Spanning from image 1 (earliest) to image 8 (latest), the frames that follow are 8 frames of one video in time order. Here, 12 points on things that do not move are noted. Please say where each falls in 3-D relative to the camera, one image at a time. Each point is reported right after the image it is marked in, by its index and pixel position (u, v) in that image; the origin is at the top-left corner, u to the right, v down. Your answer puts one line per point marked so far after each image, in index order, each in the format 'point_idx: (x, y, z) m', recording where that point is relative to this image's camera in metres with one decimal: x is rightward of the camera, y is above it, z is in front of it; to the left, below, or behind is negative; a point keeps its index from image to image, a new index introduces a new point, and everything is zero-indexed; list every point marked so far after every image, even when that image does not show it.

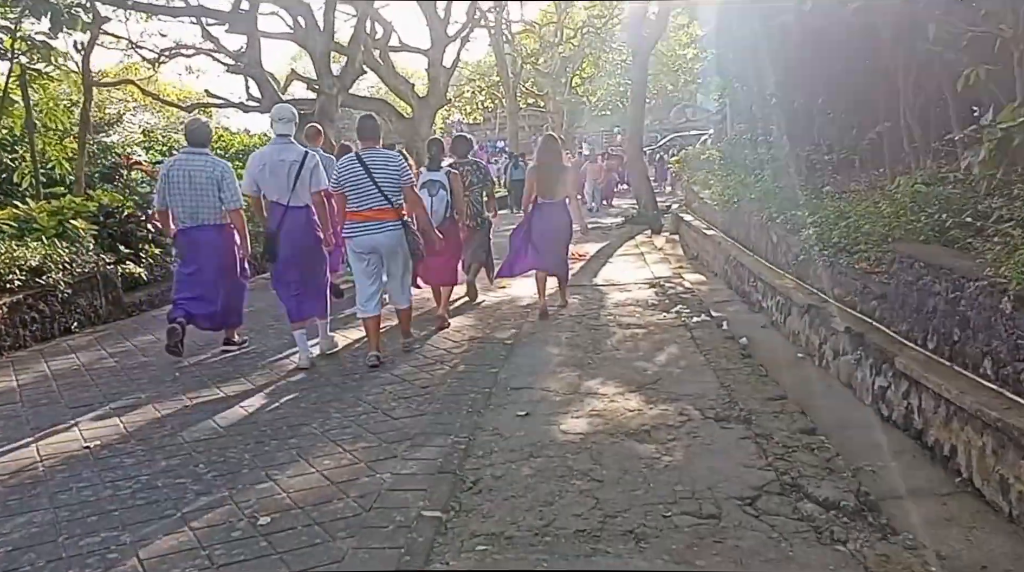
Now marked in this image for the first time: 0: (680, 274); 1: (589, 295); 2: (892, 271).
0: (+1.9, +0.1, +10.5) m
1: (+0.7, -0.1, +8.7) m
2: (+2.5, +0.1, +6.1) m
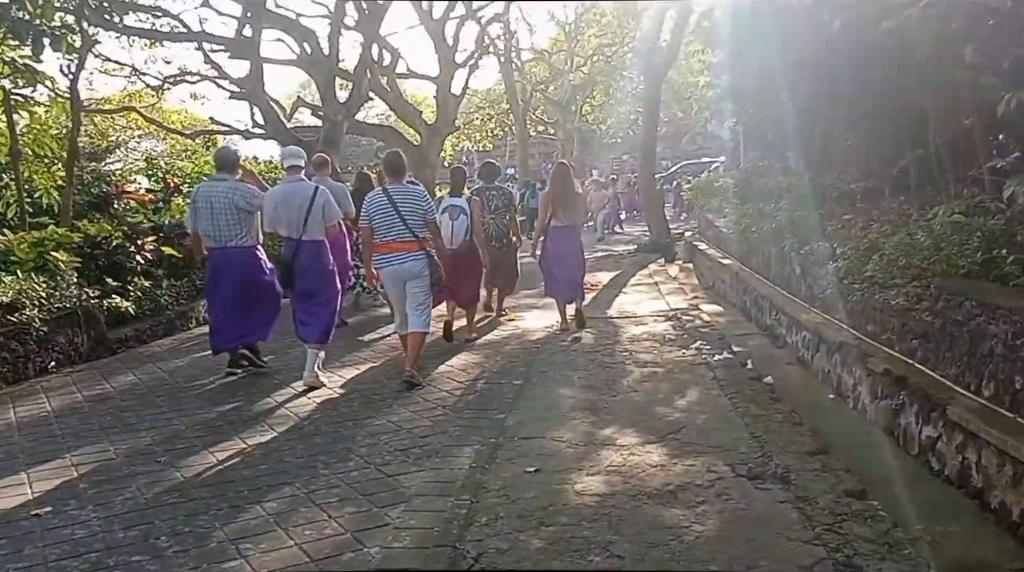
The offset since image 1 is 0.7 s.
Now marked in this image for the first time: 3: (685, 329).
0: (+2.0, -0.3, +10.0) m
1: (+0.8, -0.4, +8.2) m
2: (+2.6, -0.1, +5.6) m
3: (+1.5, -0.4, +8.0) m
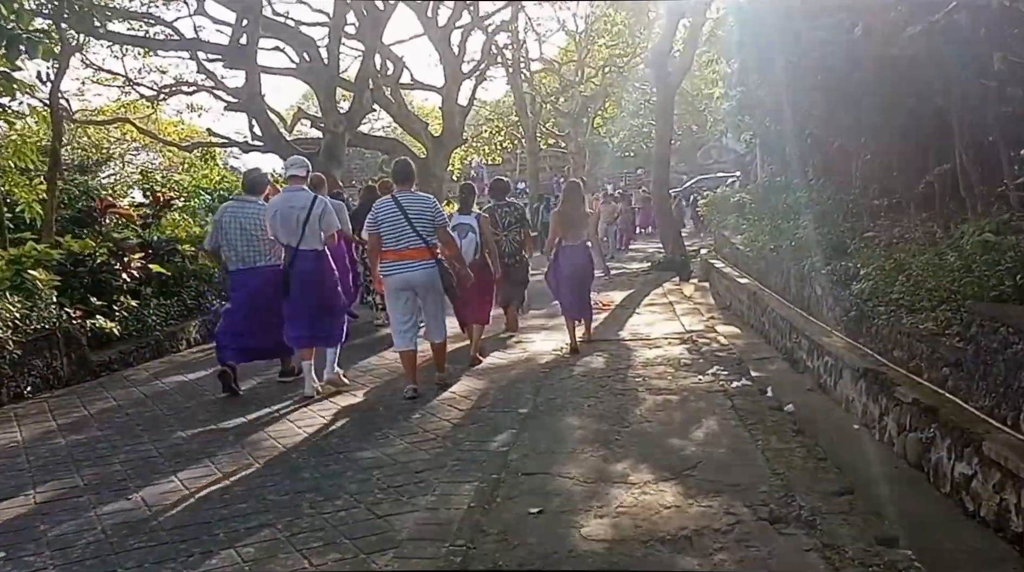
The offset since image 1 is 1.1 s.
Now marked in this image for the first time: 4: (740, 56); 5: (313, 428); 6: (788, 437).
0: (+2.1, -0.5, +9.6) m
1: (+0.9, -0.6, +7.8) m
2: (+2.6, -0.3, +5.2) m
3: (+1.6, -0.6, +7.7) m
4: (+3.3, +3.1, +12.8) m
5: (-1.1, -0.8, +5.3) m
6: (+1.6, -0.9, +5.2) m
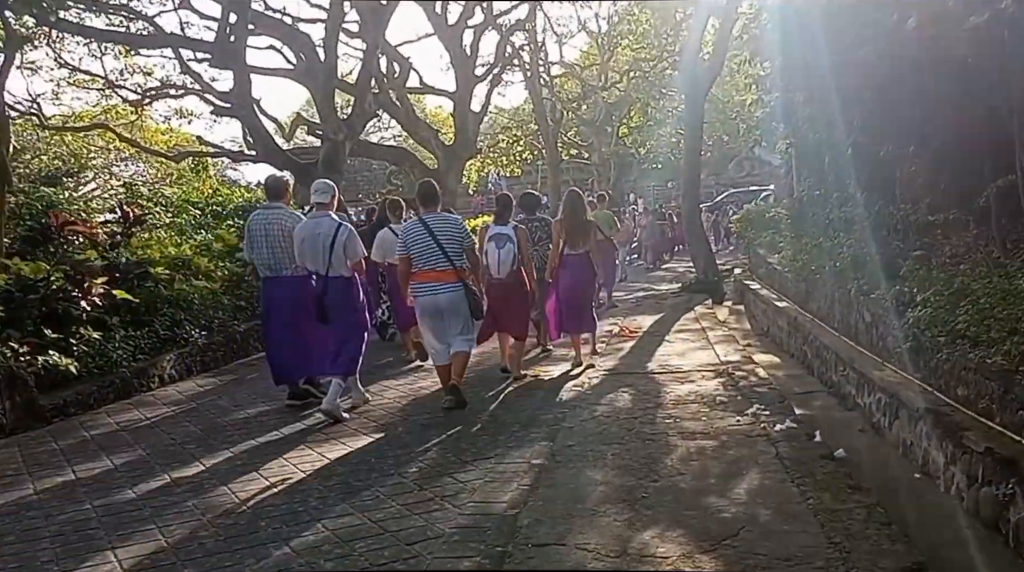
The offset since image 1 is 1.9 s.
0: (+2.3, -0.7, +8.9) m
1: (+1.0, -0.8, +7.1) m
2: (+2.6, -0.4, +4.5) m
3: (+1.7, -0.8, +7.0) m
4: (+3.6, +2.8, +12.1) m
5: (-1.1, -1.0, +4.6) m
6: (+1.6, -1.0, +4.5) m
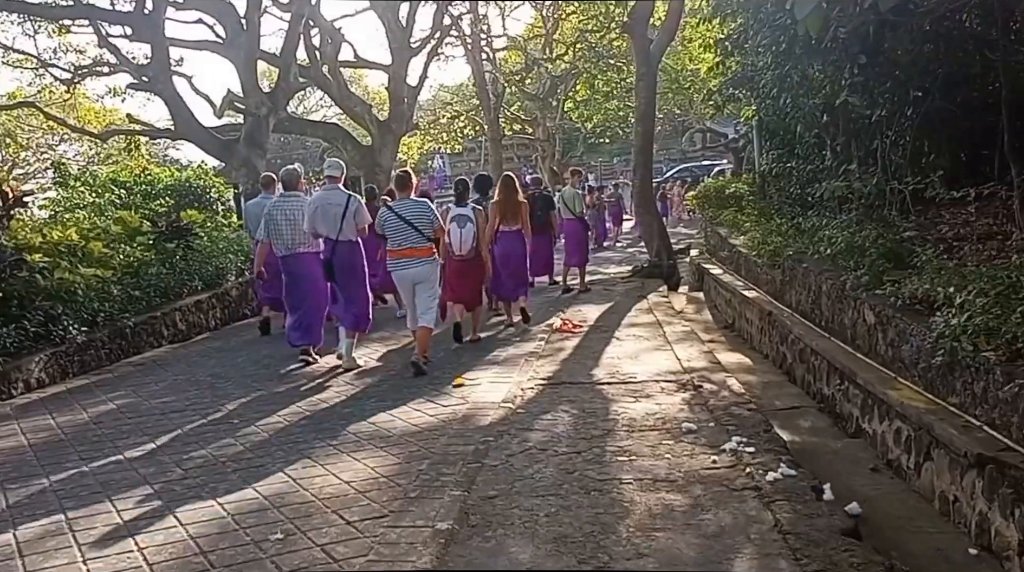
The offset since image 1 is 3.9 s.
0: (+1.7, -0.6, +7.5) m
1: (+0.5, -0.7, +5.6) m
2: (+2.3, -0.5, +3.1) m
3: (+1.2, -0.7, +5.5) m
4: (+2.8, +3.0, +10.6) m
5: (-1.5, -1.0, +3.1) m
6: (+1.2, -1.0, +3.1) m
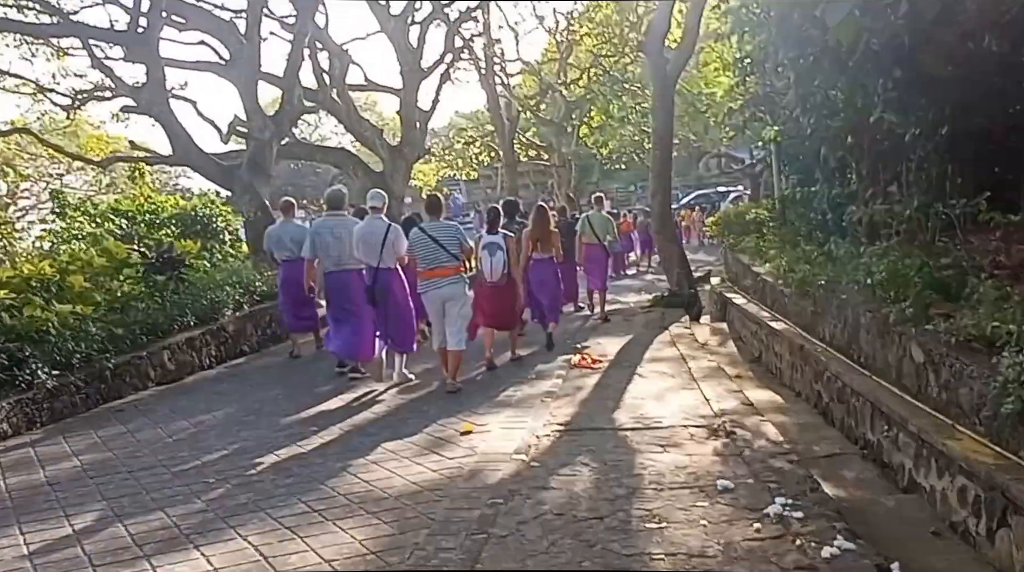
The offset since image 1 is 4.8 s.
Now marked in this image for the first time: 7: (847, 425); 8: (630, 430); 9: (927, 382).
0: (+1.8, -0.8, +6.9) m
1: (+0.5, -0.9, +5.1) m
2: (+2.3, -0.6, +2.5) m
3: (+1.3, -0.9, +4.9) m
4: (+2.9, +2.6, +10.1) m
5: (-1.5, -1.1, +2.5) m
6: (+1.3, -1.2, +2.5) m
7: (+2.2, -0.9, +6.1) m
8: (+0.7, -0.9, +5.7) m
9: (+2.3, -0.5, +5.2) m
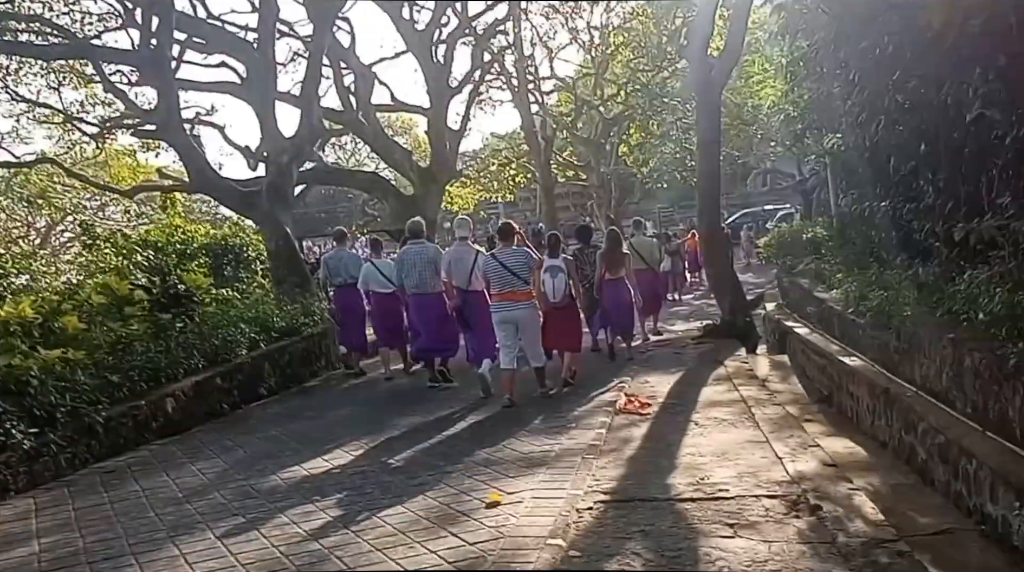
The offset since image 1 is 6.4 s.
0: (+2.0, -1.1, +5.8) m
1: (+0.7, -1.1, +4.1) m
2: (+2.3, -0.7, +1.4) m
3: (+1.4, -1.1, +3.9) m
4: (+3.2, +2.4, +9.1) m
5: (-1.4, -1.3, +1.6) m
6: (+1.3, -1.3, +1.5) m
7: (+2.4, -1.1, +5.1) m
8: (+0.9, -1.1, +4.7) m
9: (+2.5, -0.7, +4.1) m
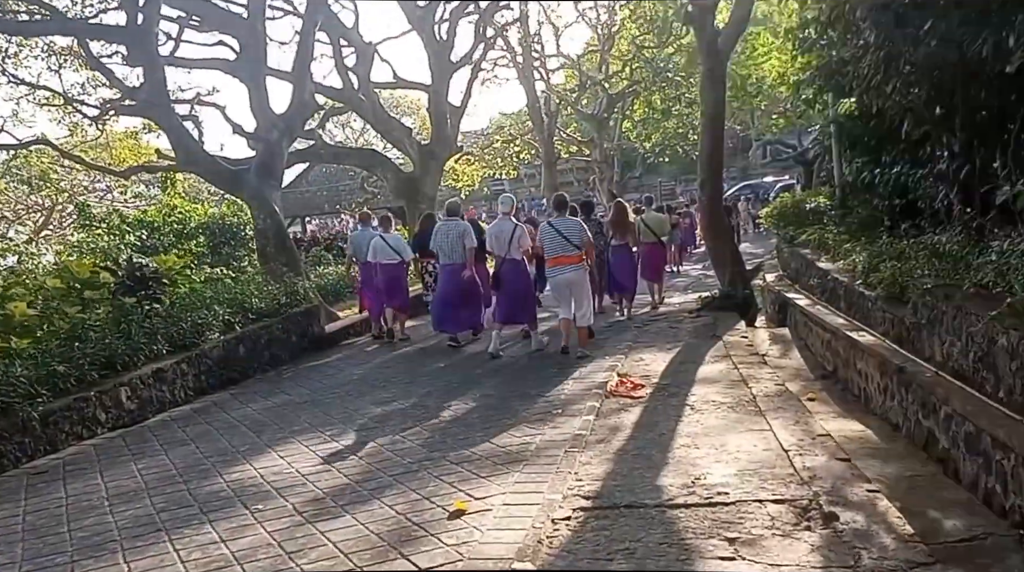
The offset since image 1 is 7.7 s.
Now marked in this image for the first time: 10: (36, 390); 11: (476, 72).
0: (+1.8, -0.9, +5.1) m
1: (+0.5, -1.0, +3.4) m
2: (+2.1, -0.6, +0.7) m
3: (+1.2, -1.0, +3.2) m
4: (+3.1, +2.6, +8.3) m
5: (-1.6, -1.3, +0.9) m
6: (+1.1, -1.2, +0.8) m
7: (+2.3, -1.0, +4.4) m
8: (+0.7, -1.0, +4.0) m
9: (+2.3, -0.6, +3.4) m
10: (-3.4, -0.8, +6.7) m
11: (-0.8, +4.6, +19.5) m
